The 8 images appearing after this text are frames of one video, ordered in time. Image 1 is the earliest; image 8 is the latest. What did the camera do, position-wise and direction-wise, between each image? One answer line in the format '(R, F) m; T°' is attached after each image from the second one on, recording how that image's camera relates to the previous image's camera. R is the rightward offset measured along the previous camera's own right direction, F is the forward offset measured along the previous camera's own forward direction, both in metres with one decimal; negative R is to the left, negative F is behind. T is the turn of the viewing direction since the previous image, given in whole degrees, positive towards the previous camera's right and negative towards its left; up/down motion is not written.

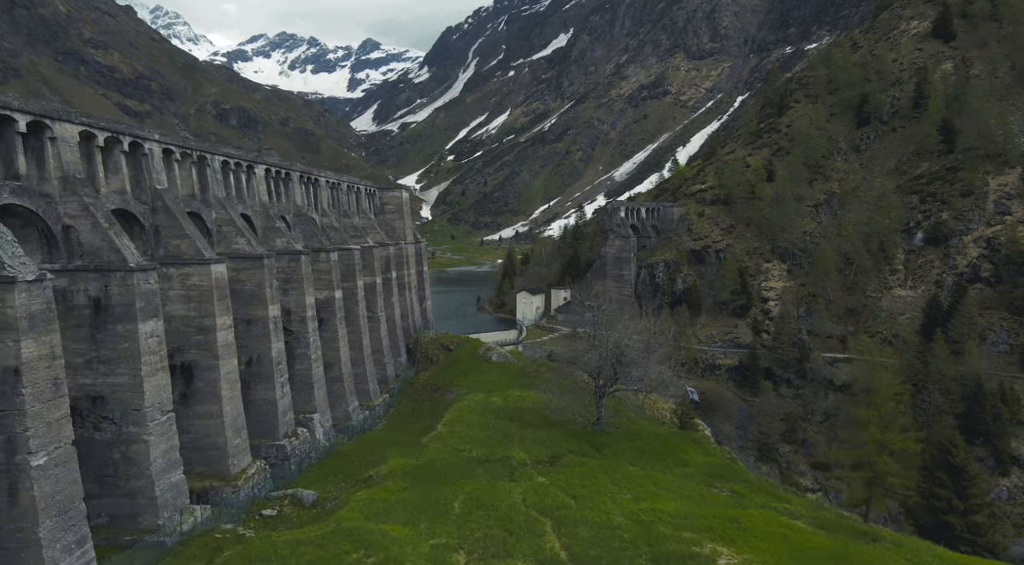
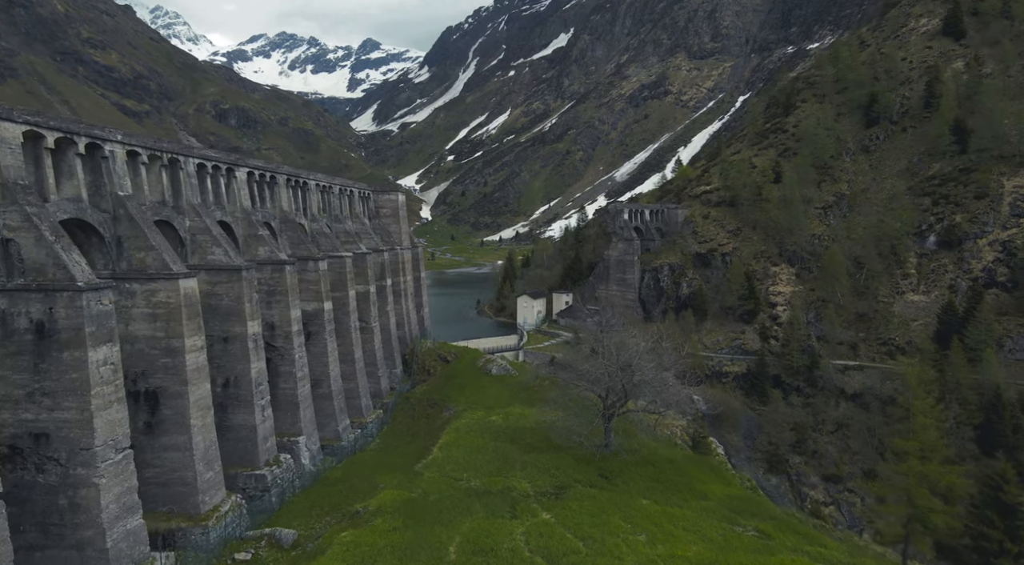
(0.0, +2.2) m; 0°
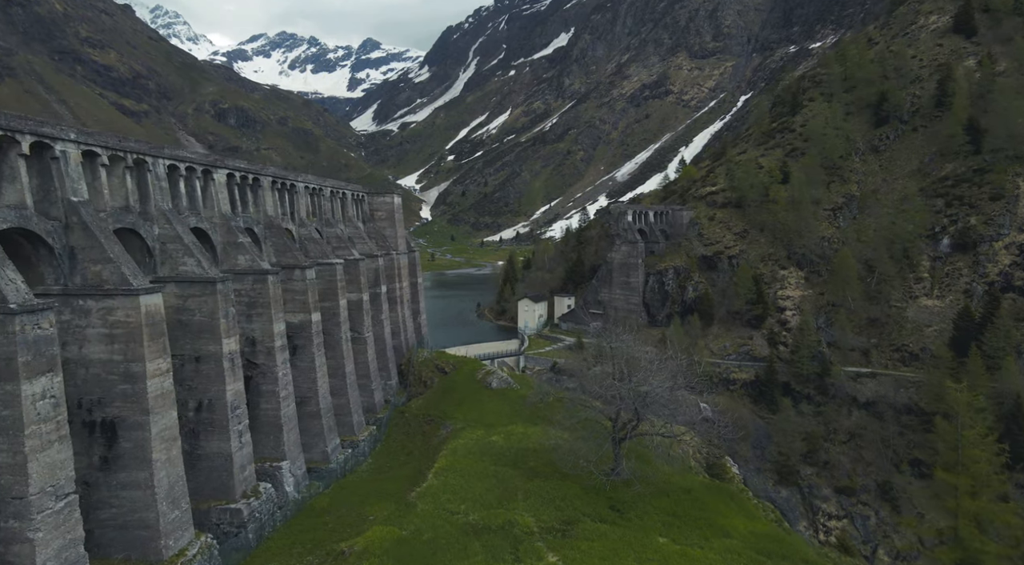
(-0.1, +2.2) m; 0°
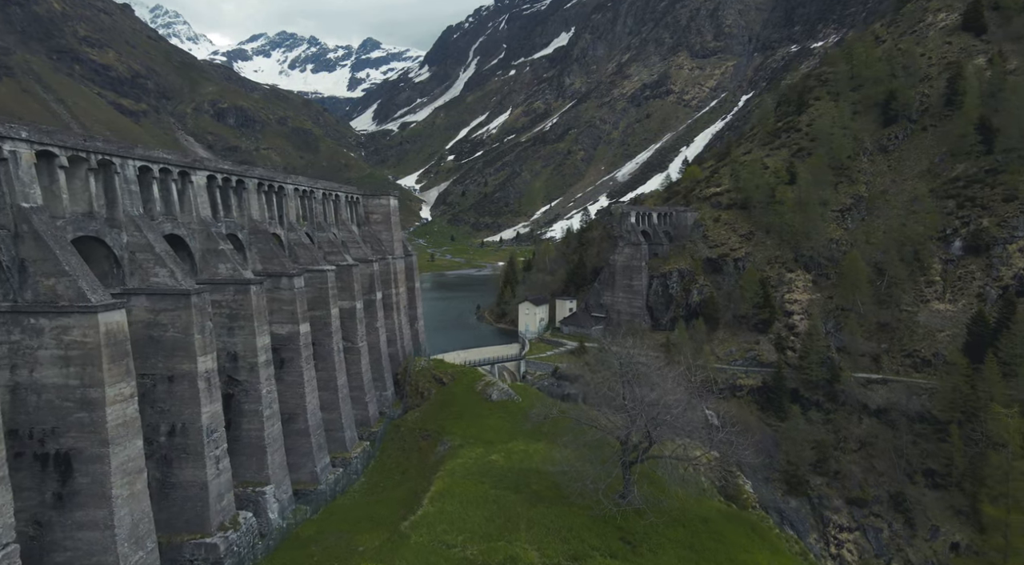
(0.0, +1.8) m; 0°
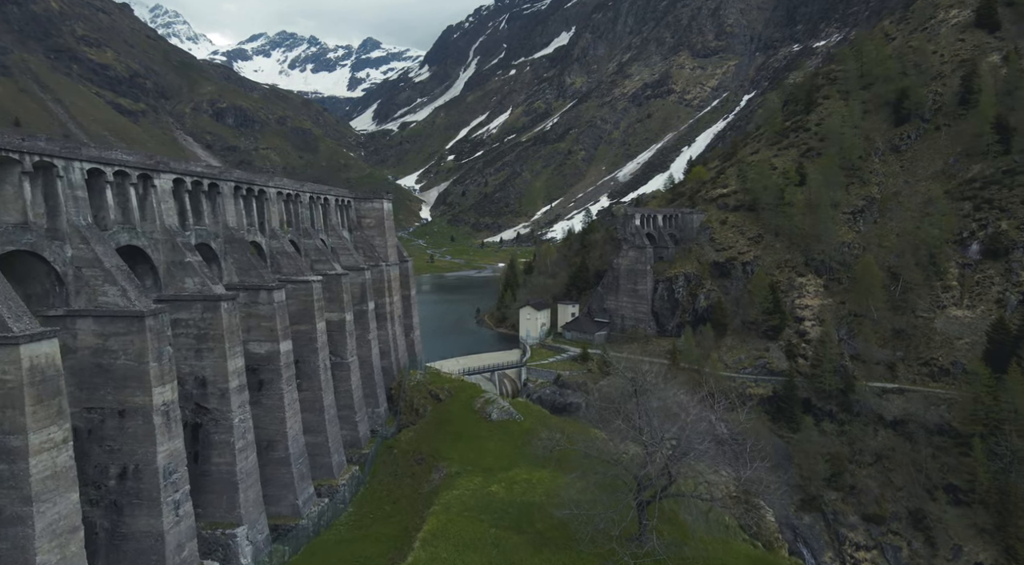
(0.0, +2.5) m; 0°
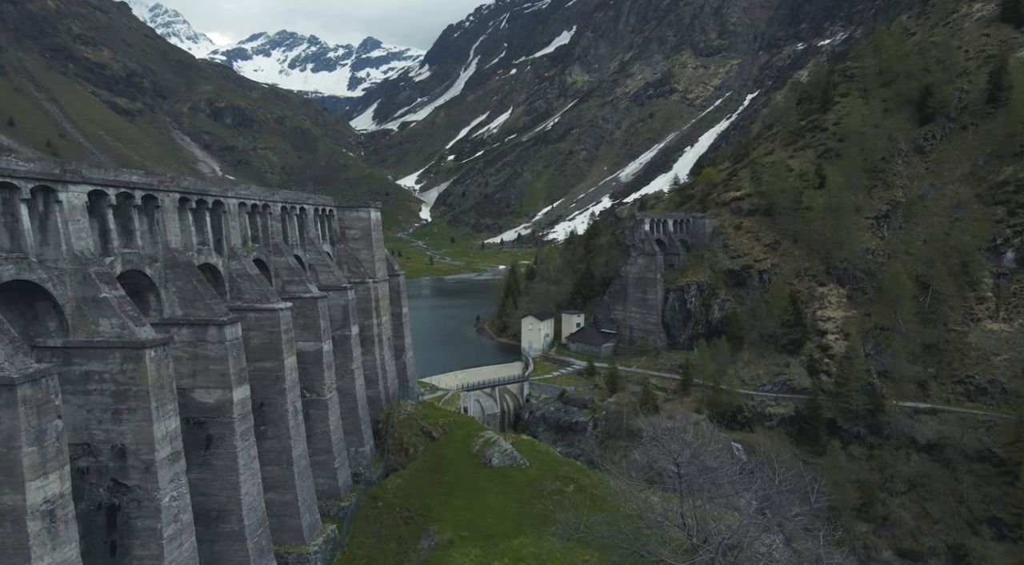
(-0.1, +4.5) m; 0°
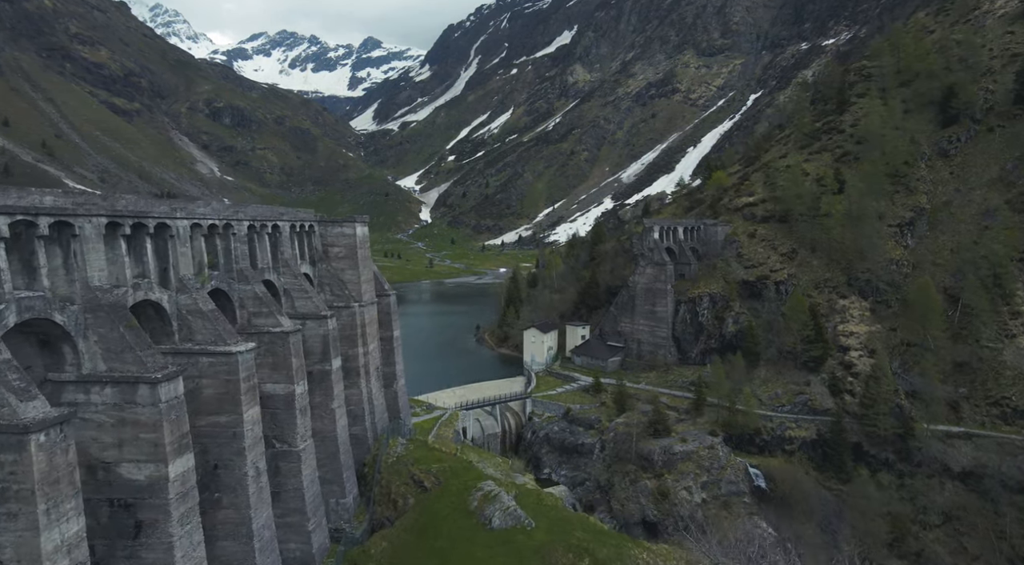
(-0.1, +3.9) m; 0°
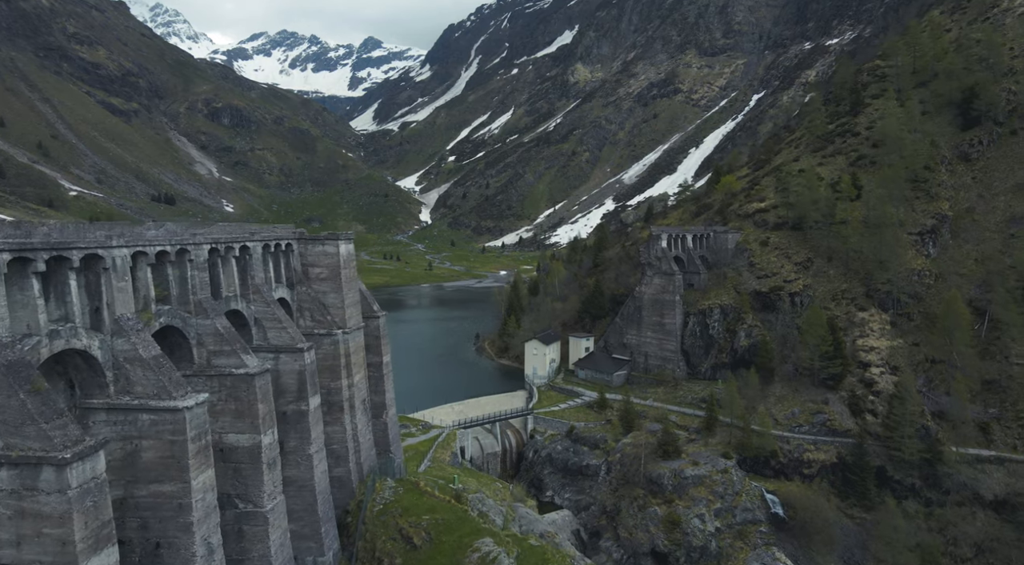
(0.0, +3.3) m; 0°
